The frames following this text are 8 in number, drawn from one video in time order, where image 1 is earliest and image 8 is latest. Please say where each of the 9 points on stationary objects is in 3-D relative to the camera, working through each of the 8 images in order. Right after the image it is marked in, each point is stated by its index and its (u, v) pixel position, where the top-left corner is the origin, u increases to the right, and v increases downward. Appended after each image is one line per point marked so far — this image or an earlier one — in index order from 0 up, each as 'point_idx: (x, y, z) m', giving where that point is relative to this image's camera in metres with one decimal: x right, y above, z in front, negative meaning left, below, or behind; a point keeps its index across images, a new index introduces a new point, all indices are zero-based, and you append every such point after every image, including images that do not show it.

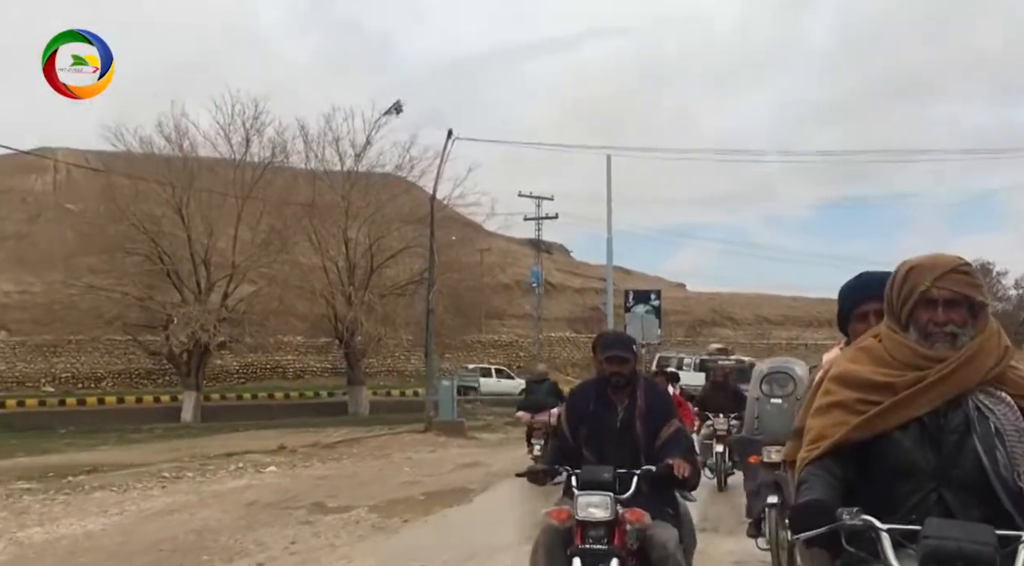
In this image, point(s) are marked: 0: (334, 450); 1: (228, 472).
0: (-3.1, -2.9, +17.9) m
1: (-3.8, -2.5, +13.6) m
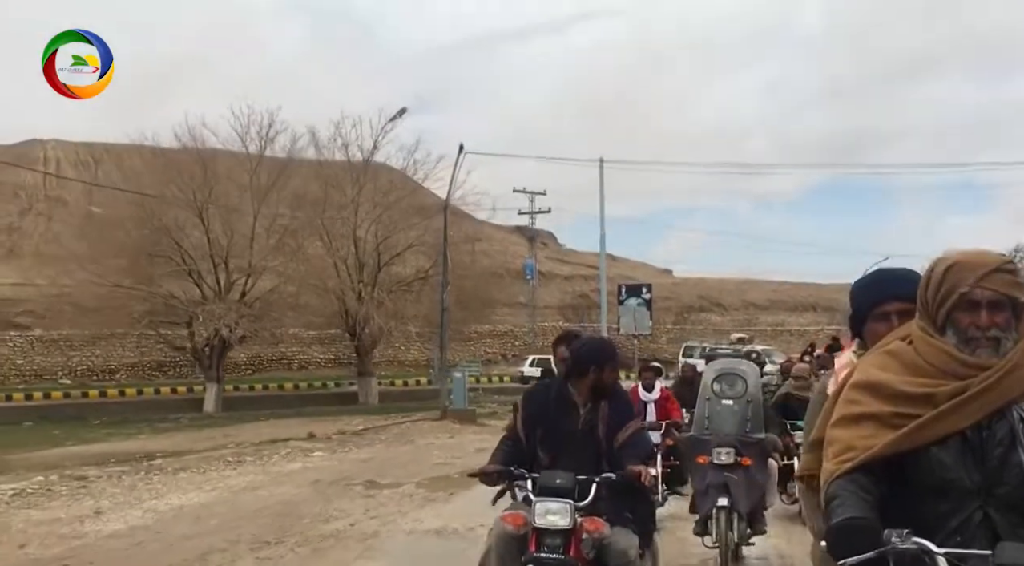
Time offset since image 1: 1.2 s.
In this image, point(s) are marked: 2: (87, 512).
0: (-2.9, -3.0, +19.8) m
1: (-3.6, -2.7, +15.6) m
2: (-4.2, -2.3, +10.1) m
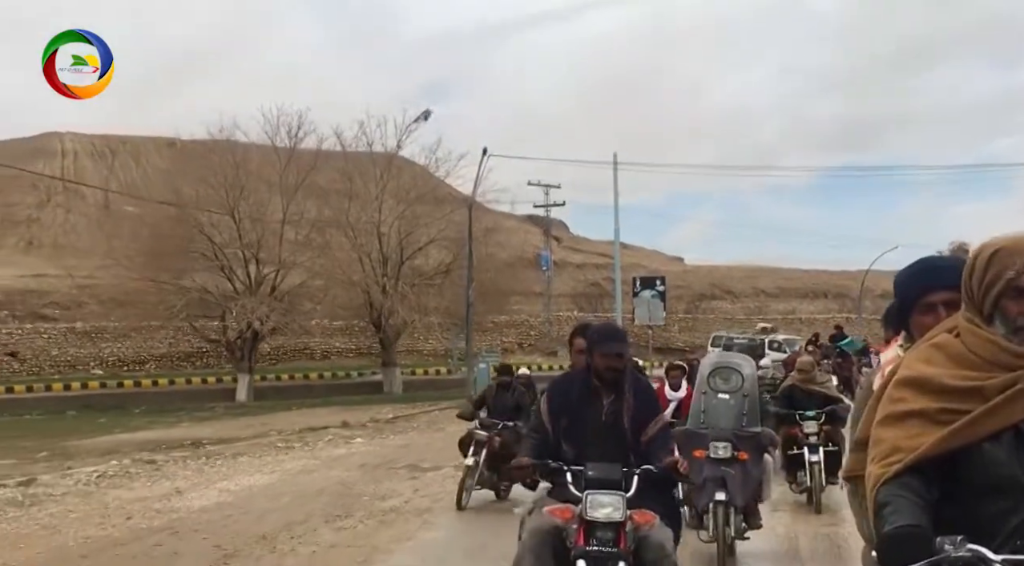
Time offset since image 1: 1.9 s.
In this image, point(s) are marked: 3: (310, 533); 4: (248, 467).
0: (-2.4, -2.9, +21.1) m
1: (-3.1, -2.7, +16.9) m
2: (-3.9, -2.3, +11.5) m
3: (-1.7, -2.1, +8.6) m
4: (-3.6, -2.5, +13.6) m
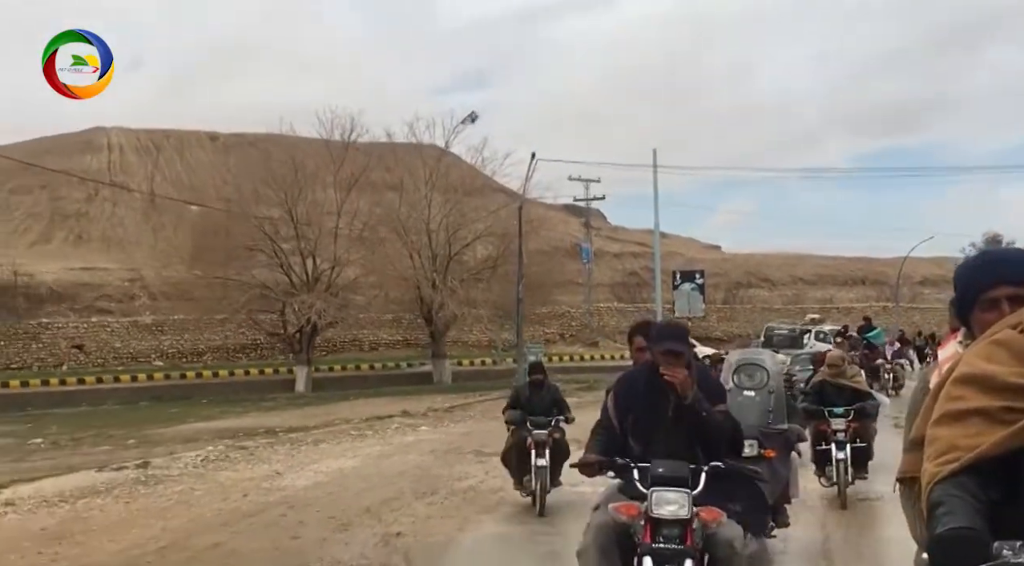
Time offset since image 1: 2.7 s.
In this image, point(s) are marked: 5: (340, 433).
0: (-1.3, -2.9, +22.6) m
1: (-2.2, -2.7, +18.4) m
2: (-3.1, -2.4, +13.0) m
3: (-1.1, -2.2, +10.1) m
4: (-2.7, -2.5, +15.1) m
5: (-3.1, -2.7, +18.1) m
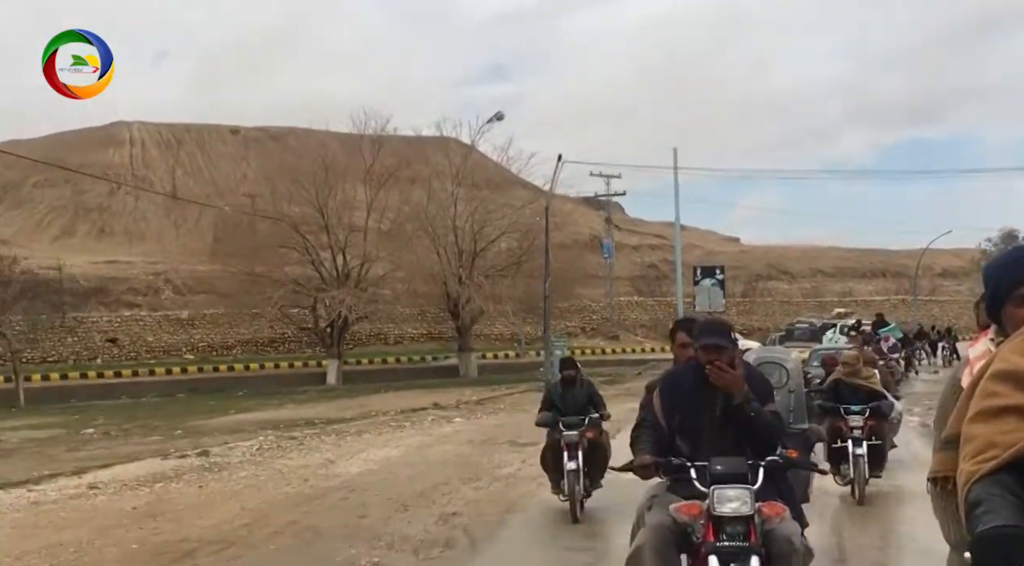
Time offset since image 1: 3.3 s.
0: (-0.6, -2.8, +23.6) m
1: (-1.6, -2.7, +19.4) m
2: (-2.6, -2.5, +14.0) m
3: (-0.6, -2.3, +11.0) m
4: (-2.2, -2.5, +16.1) m
5: (-2.5, -2.7, +19.1) m
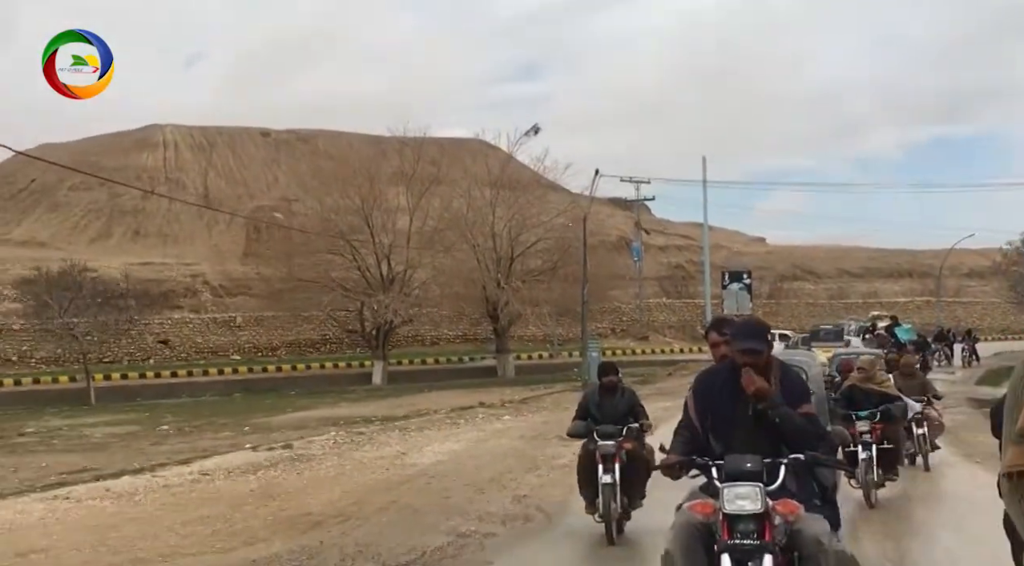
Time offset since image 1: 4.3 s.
0: (+0.4, -3.0, +25.3) m
1: (-0.7, -2.8, +21.1) m
2: (-1.8, -2.6, +15.7) m
3: (+0.1, -2.5, +12.8) m
4: (-1.3, -2.7, +17.9) m
5: (-1.6, -2.9, +20.9) m
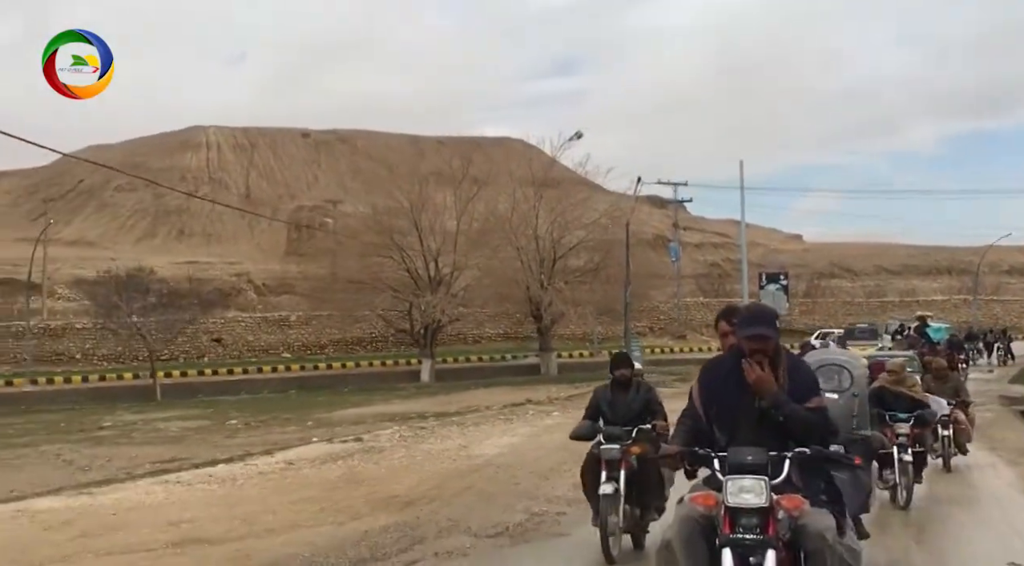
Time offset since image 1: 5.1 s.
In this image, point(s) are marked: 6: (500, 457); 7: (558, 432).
0: (+1.6, -3.1, +26.6) m
1: (+0.4, -2.9, +22.4) m
2: (-0.9, -2.7, +17.1) m
3: (+0.9, -2.6, +14.0) m
4: (-0.4, -2.8, +19.2) m
5: (-0.5, -2.9, +22.2) m
6: (-0.2, -2.7, +15.4) m
7: (+0.8, -2.8, +18.9) m
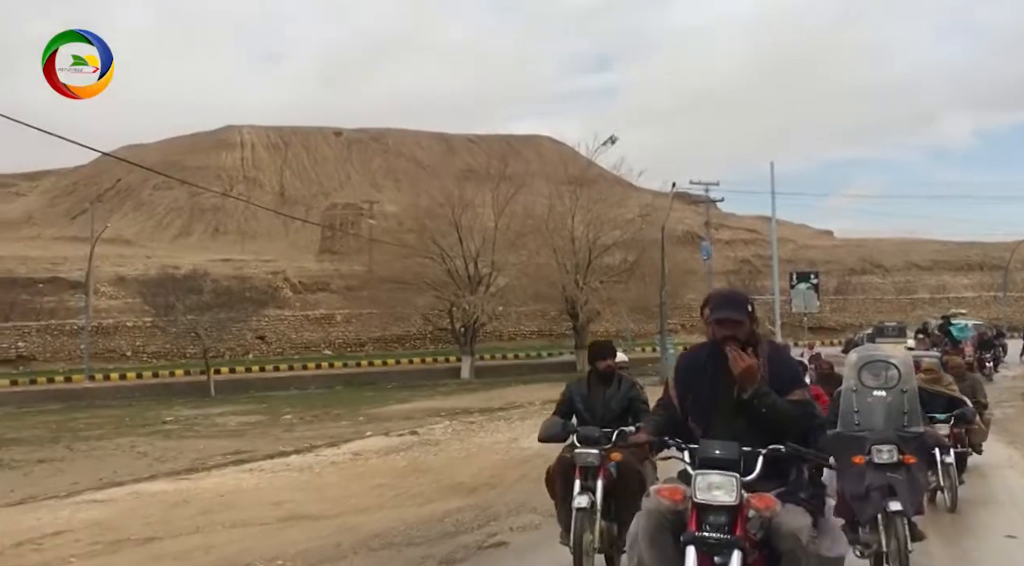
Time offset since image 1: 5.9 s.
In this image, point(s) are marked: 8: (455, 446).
0: (+2.8, -3.1, +27.7) m
1: (+1.4, -3.0, +23.6) m
2: (-0.1, -2.8, +18.3) m
3: (+1.7, -2.7, +15.2) m
4: (+0.5, -2.9, +20.4) m
5: (+0.5, -3.0, +23.4) m
6: (+0.6, -2.7, +16.7) m
7: (+1.7, -2.9, +20.1) m
8: (-1.0, -2.8, +17.2) m
